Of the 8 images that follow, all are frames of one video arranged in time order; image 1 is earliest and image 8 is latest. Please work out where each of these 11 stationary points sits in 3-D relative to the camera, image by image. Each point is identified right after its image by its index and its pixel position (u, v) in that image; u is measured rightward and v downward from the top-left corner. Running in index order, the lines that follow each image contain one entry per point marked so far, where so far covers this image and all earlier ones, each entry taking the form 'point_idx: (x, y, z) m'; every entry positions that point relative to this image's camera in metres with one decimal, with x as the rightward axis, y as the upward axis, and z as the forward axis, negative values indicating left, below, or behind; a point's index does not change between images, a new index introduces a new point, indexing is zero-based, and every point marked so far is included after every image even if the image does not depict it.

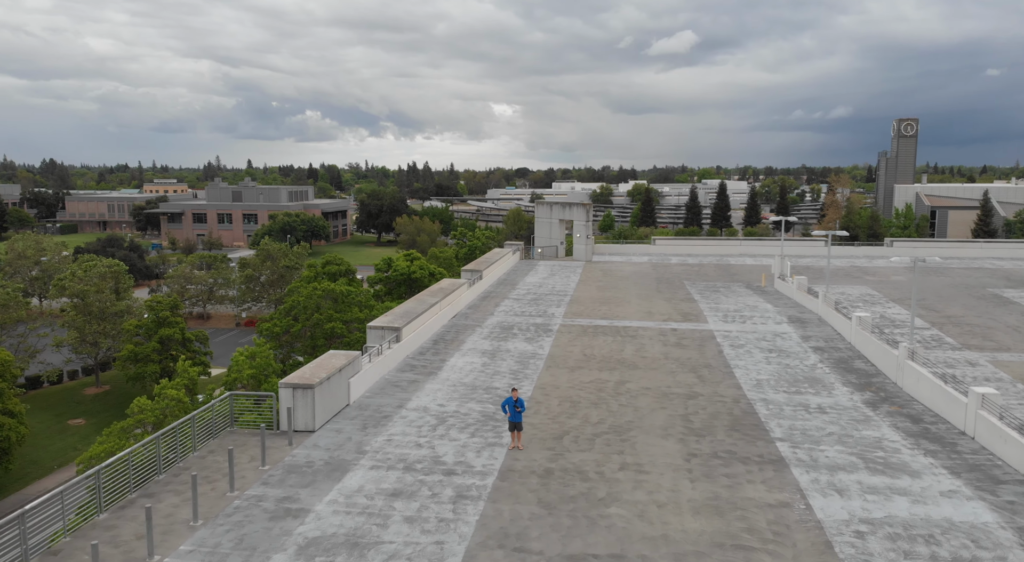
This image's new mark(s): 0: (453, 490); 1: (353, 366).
0: (-0.9, -2.9, +10.3) m
1: (-3.1, -1.7, +14.4) m
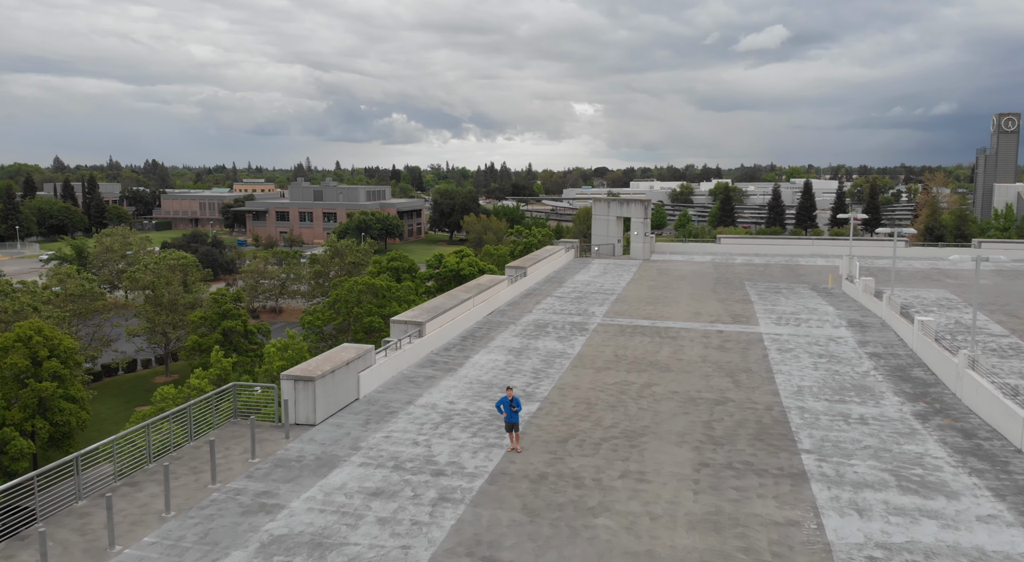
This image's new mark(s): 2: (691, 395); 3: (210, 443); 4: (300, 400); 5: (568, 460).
0: (-1.0, -2.8, +9.9) m
1: (-2.8, -1.5, +14.2) m
2: (+3.8, -2.4, +15.5) m
3: (-4.0, -2.2, +9.9) m
4: (-3.6, -2.0, +12.4) m
5: (+0.8, -2.7, +11.1) m
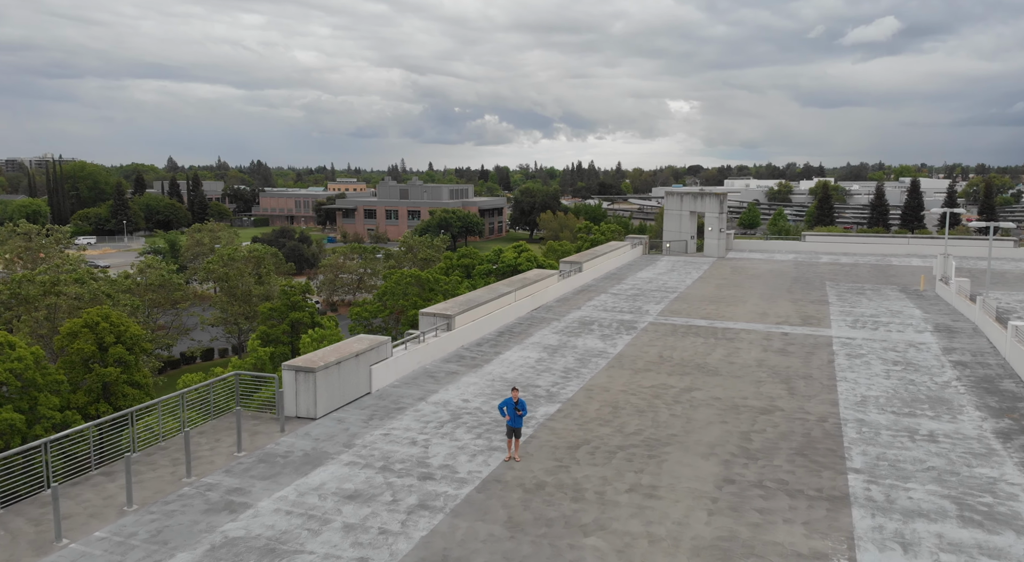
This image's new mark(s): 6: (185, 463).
0: (-1.2, -2.7, +9.0) m
1: (-2.5, -1.3, +13.5) m
2: (+4.3, -2.3, +14.1) m
3: (-4.2, -1.9, +9.3) m
4: (-3.4, -1.8, +11.8) m
5: (+0.8, -2.6, +10.0) m
6: (-4.4, -2.4, +9.8) m
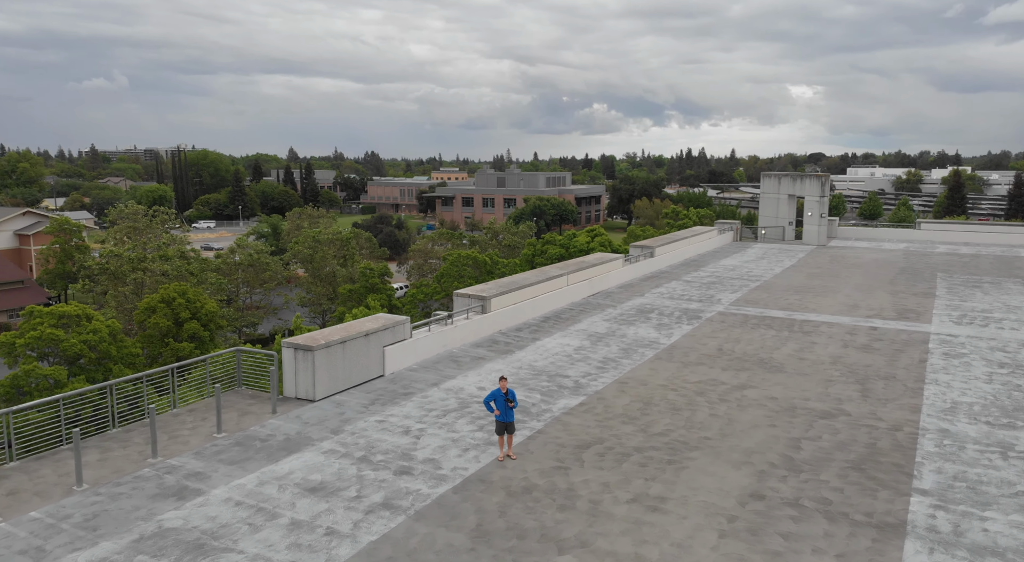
0: (-1.4, -2.3, +8.0) m
1: (-2.0, -0.9, +12.6) m
2: (+4.7, -2.0, +12.3) m
3: (-4.3, -1.5, +8.7) m
4: (-3.2, -1.4, +11.1) m
5: (+0.7, -2.3, +8.7) m
6: (-4.4, -2.0, +9.3) m
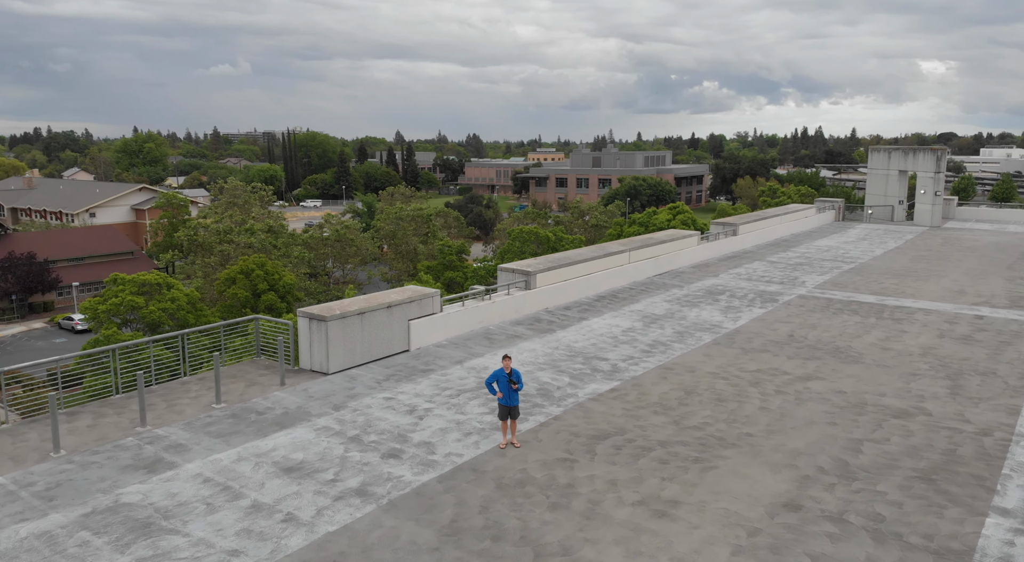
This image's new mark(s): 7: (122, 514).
0: (-1.5, -2.0, +7.3) m
1: (-1.5, -0.4, +11.9) m
2: (+5.1, -1.7, +10.7) m
3: (-4.3, -1.1, +8.4) m
4: (-2.8, -0.9, +10.6) m
5: (+0.7, -1.9, +7.7) m
6: (-4.3, -1.6, +8.9) m
7: (-3.4, -2.1, +6.5) m
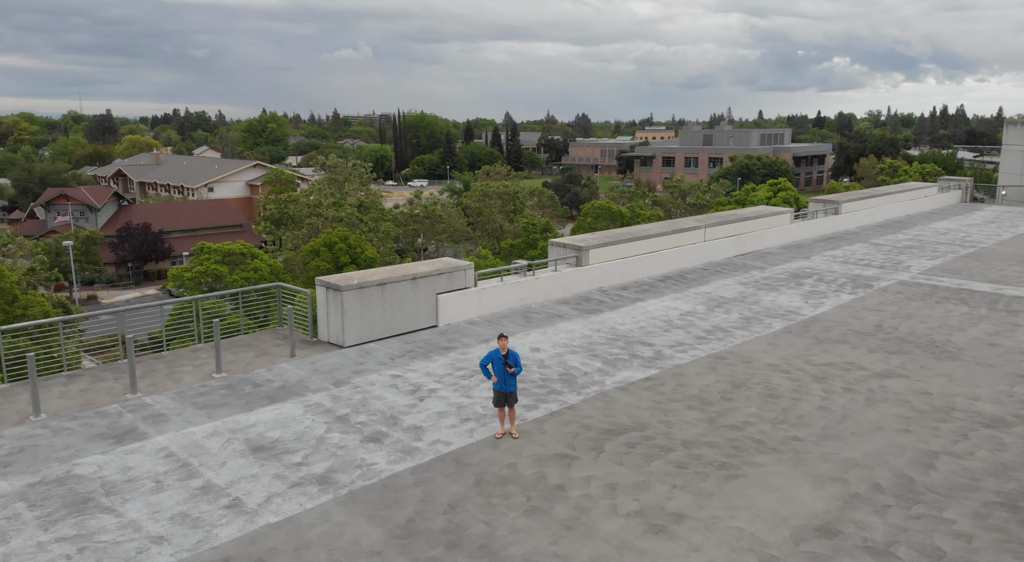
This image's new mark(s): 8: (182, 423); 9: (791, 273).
0: (-1.6, -1.7, +6.6) m
1: (-0.9, 0.0, +11.1) m
2: (+5.4, -1.5, +9.0) m
3: (-4.2, -0.7, +8.0) m
4: (-2.5, -0.4, +10.0) m
5: (+0.6, -1.7, +6.7) m
6: (-4.2, -1.1, +8.6) m
7: (-3.7, -1.7, +6.1) m
8: (-3.3, -1.4, +7.4) m
9: (+6.3, +0.2, +16.5) m
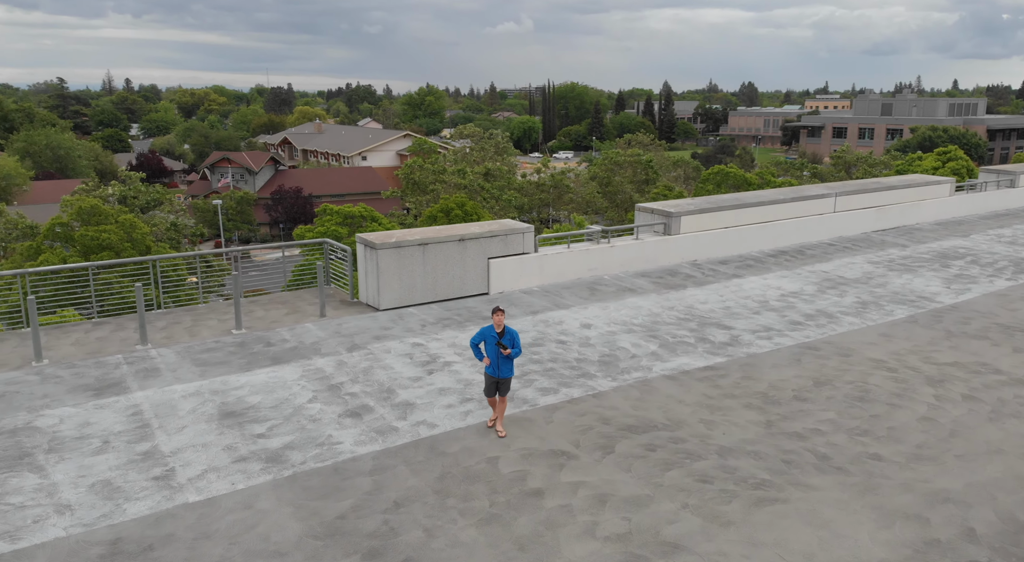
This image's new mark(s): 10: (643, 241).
0: (-1.8, -1.3, +5.8) m
1: (-0.1, +0.5, +10.0) m
2: (+5.6, -1.3, +6.8) m
3: (-3.9, -0.1, +7.7) m
4: (-1.8, +0.1, +9.3) m
5: (+0.4, -1.4, +5.5) m
6: (-3.8, -0.6, +8.3) m
7: (-3.9, -1.2, +5.8) m
8: (-3.2, -0.9, +7.0) m
9: (+8.1, +0.5, +13.9) m
10: (+2.0, +0.6, +11.5) m
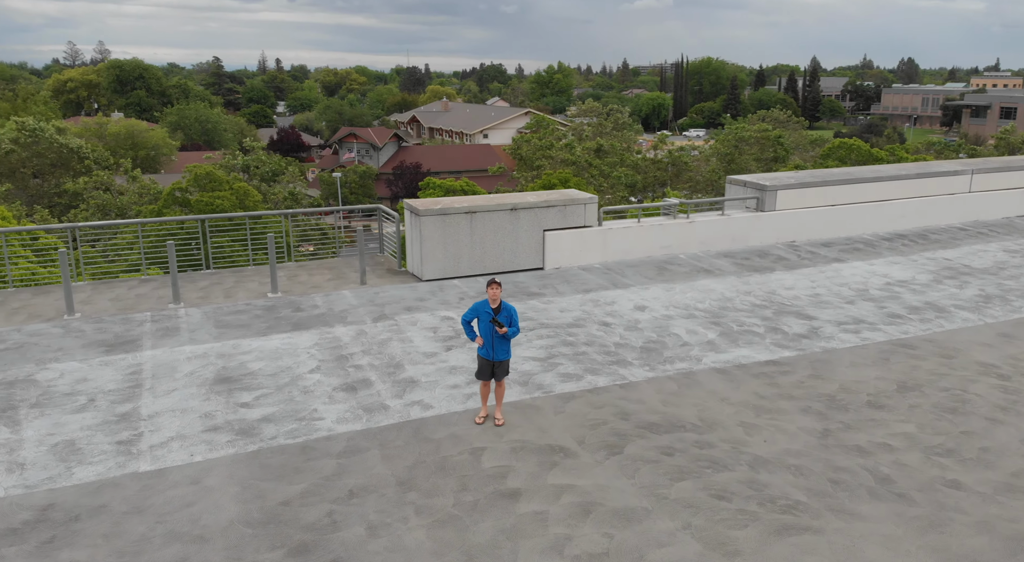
0: (-1.8, -1.0, +5.4) m
1: (+0.7, +0.8, +9.2) m
2: (+5.7, -1.3, +5.1) m
3: (-3.5, +0.3, +7.6) m
4: (-1.2, +0.5, +8.8) m
5: (+0.3, -1.2, +4.7) m
6: (-3.4, -0.1, +8.2) m
7: (-3.8, -0.9, +5.7) m
8: (-3.0, -0.6, +6.8) m
9: (+9.3, +0.6, +11.7) m
10: (+3.0, +0.9, +10.3) m
